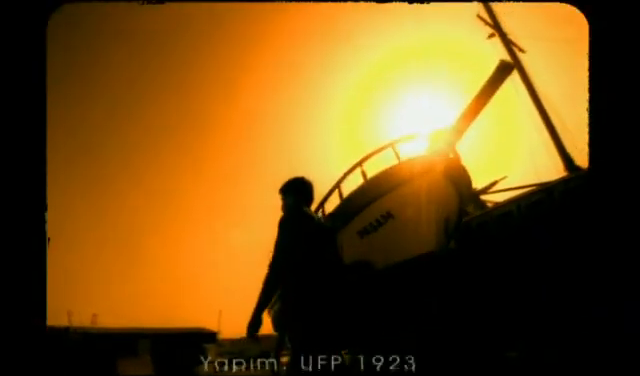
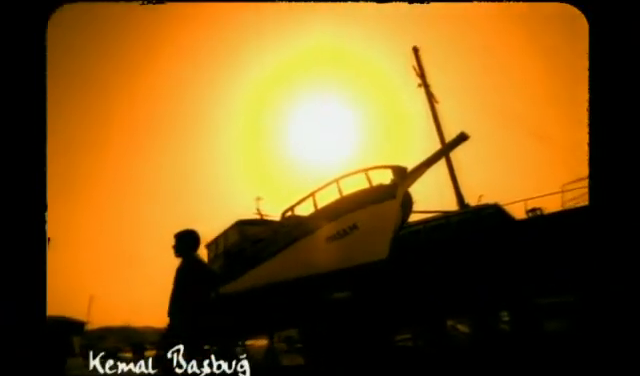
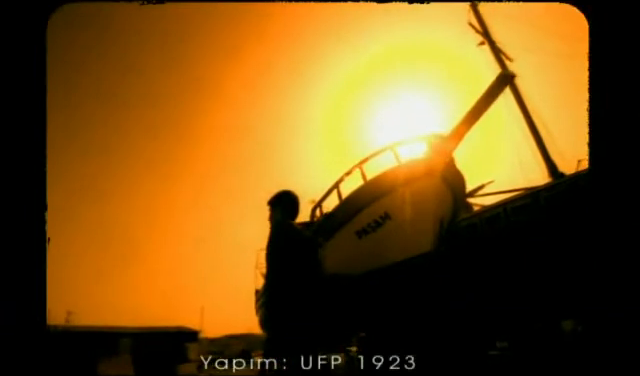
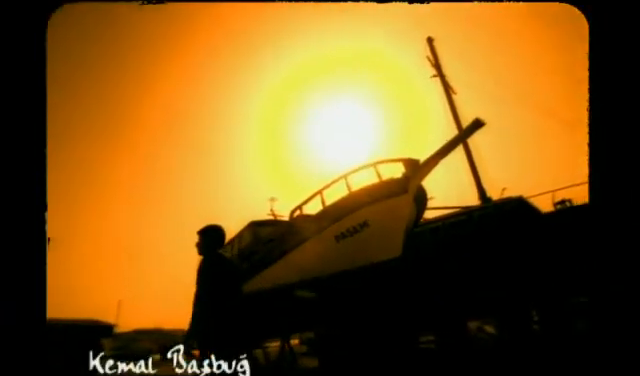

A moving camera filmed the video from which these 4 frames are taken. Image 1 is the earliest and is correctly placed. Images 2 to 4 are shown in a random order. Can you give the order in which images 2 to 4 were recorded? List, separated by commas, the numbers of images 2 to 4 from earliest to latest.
3, 4, 2
